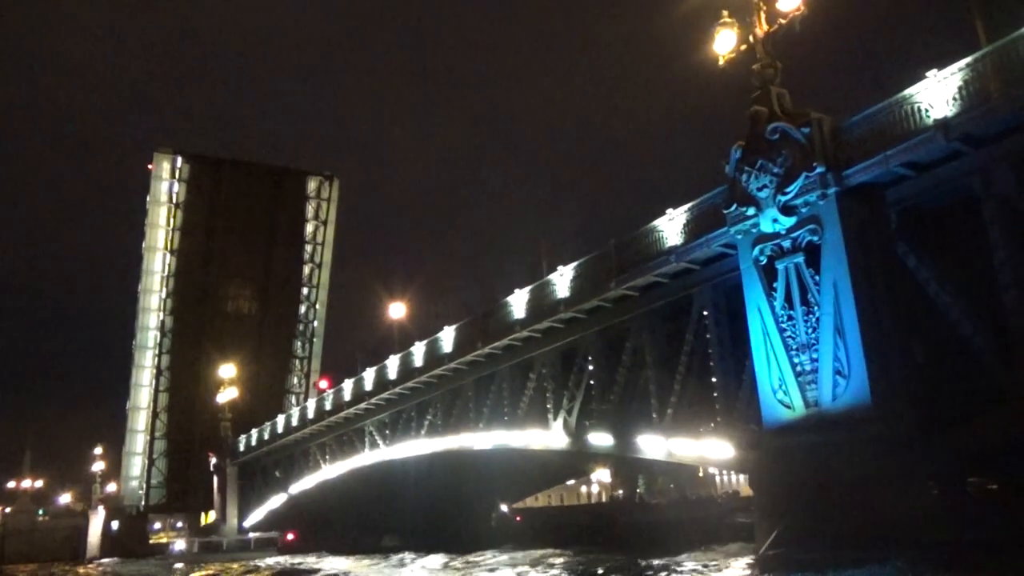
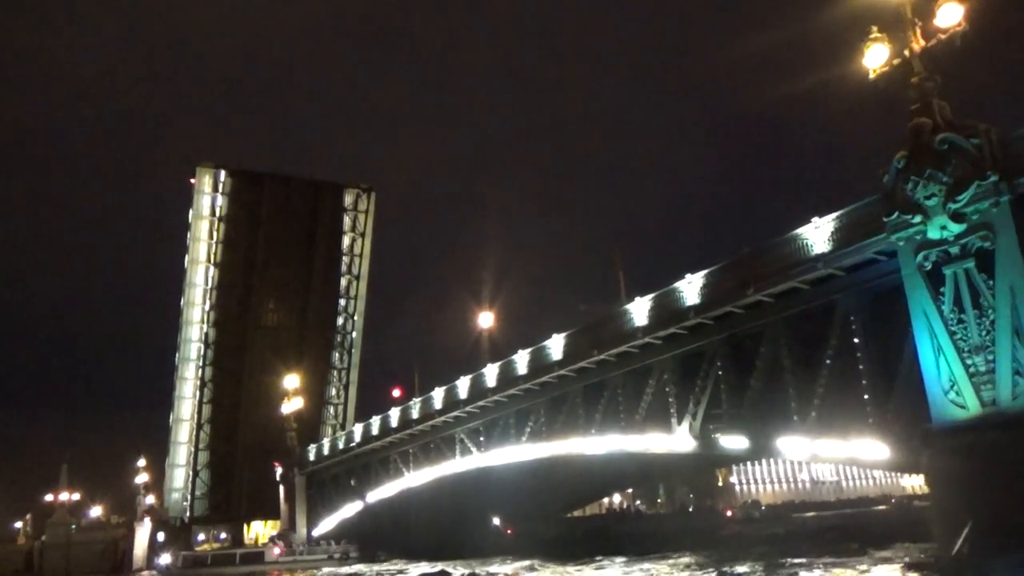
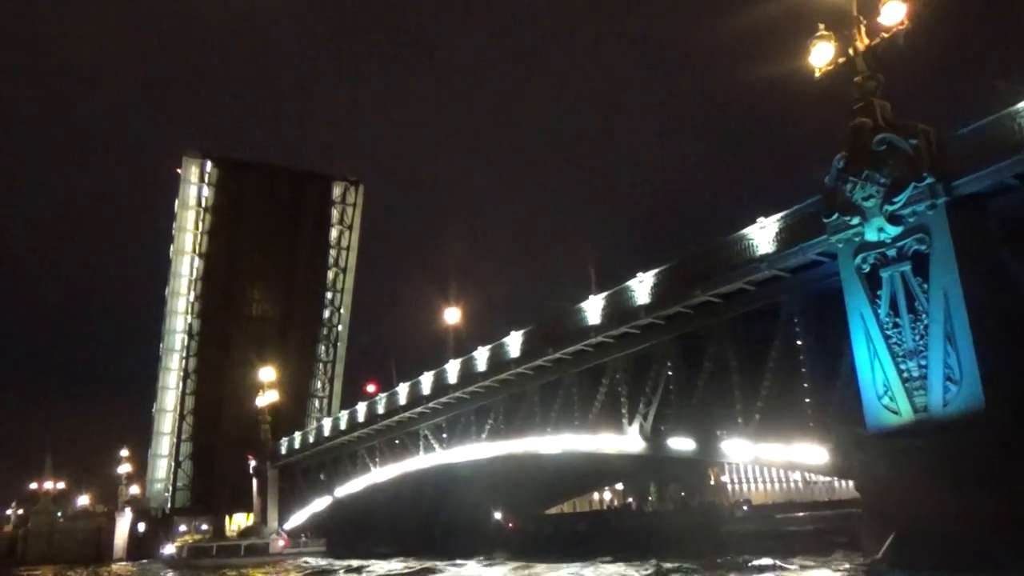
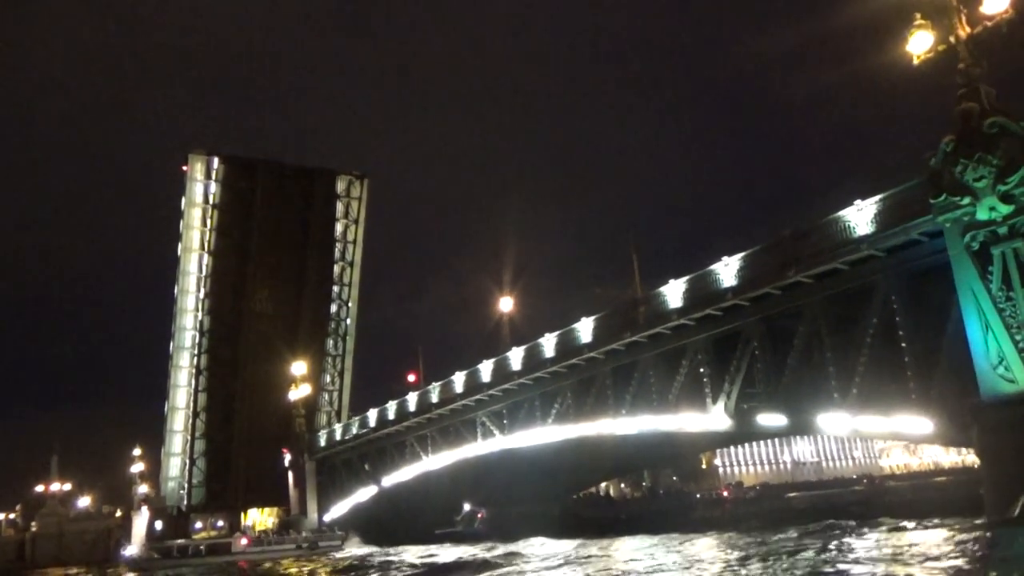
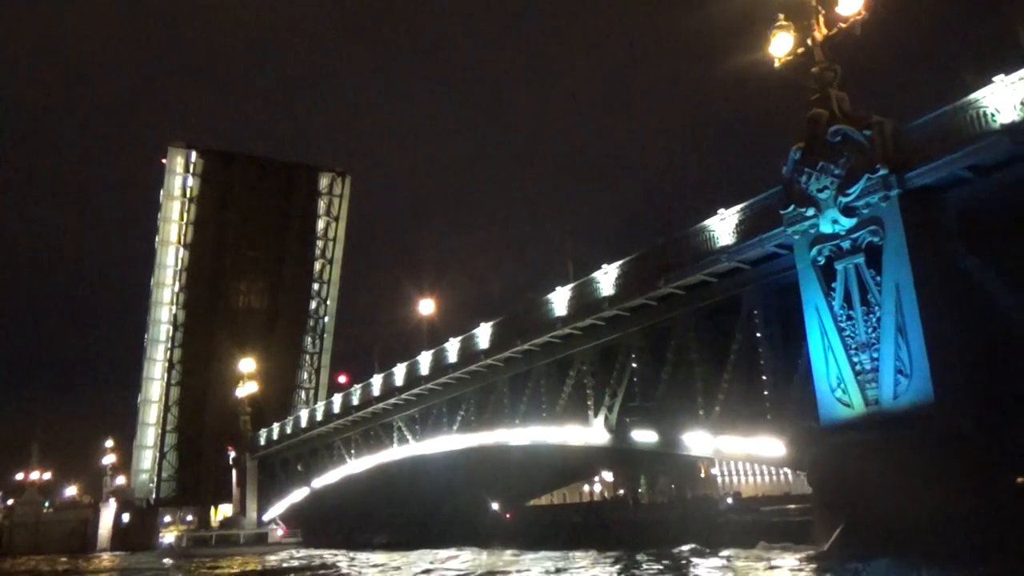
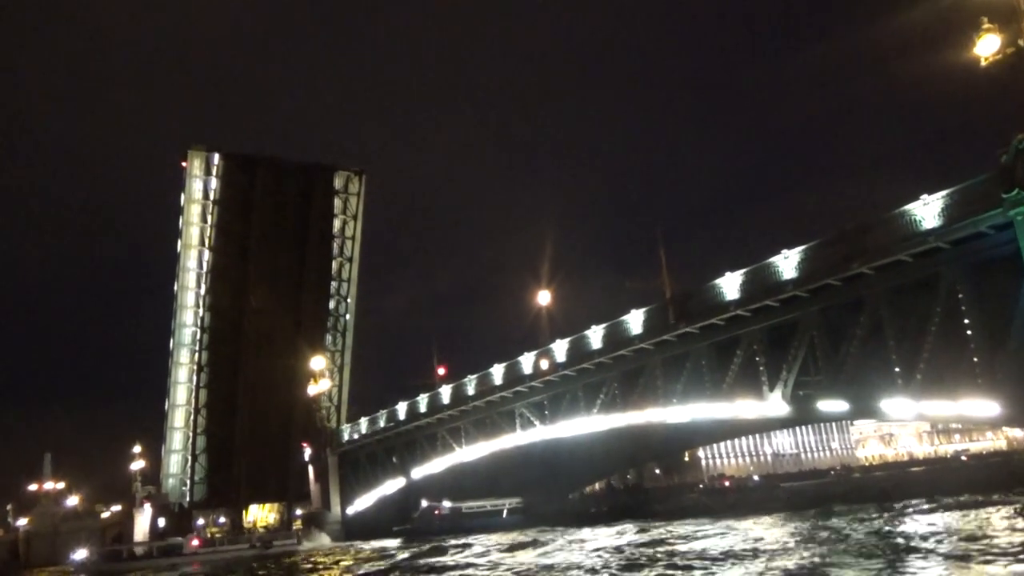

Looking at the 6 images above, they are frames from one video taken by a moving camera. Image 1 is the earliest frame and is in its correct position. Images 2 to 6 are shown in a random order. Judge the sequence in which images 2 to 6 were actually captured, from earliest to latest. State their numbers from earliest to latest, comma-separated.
5, 3, 2, 4, 6
